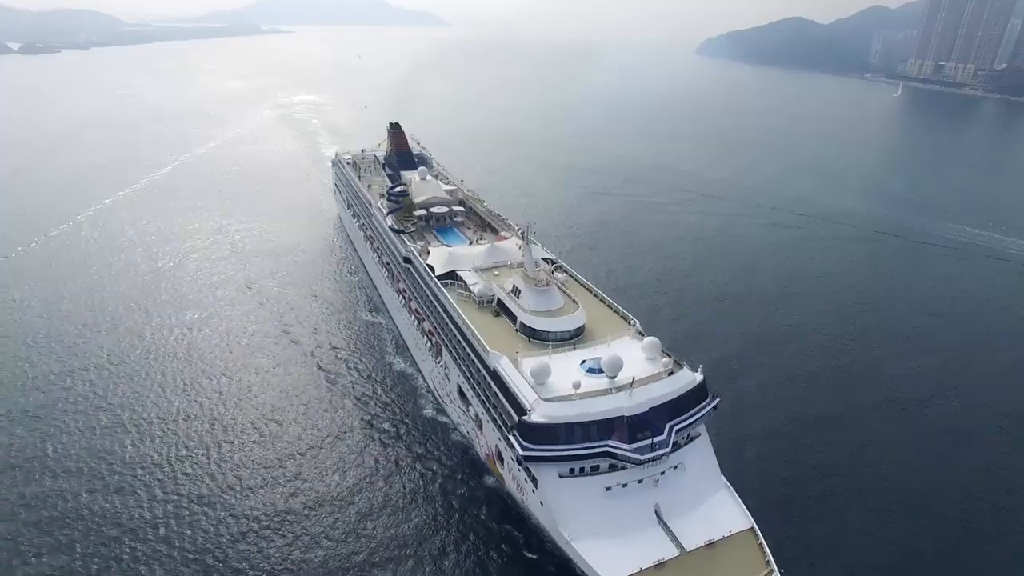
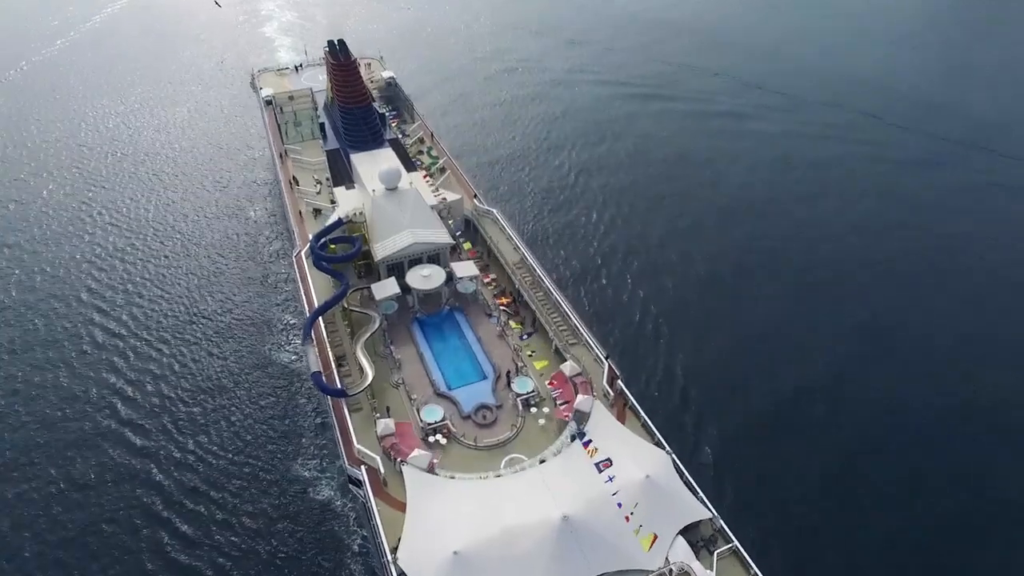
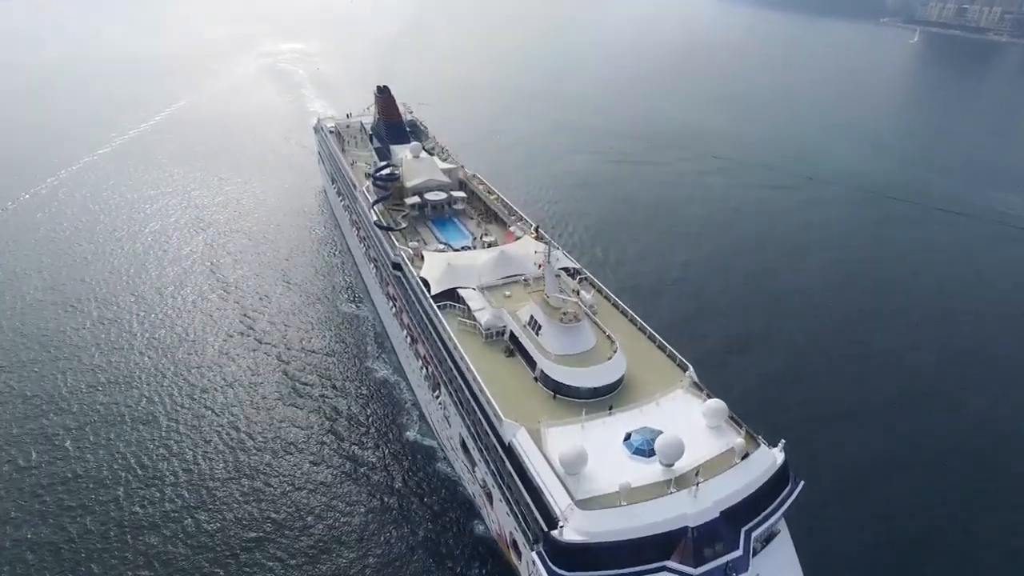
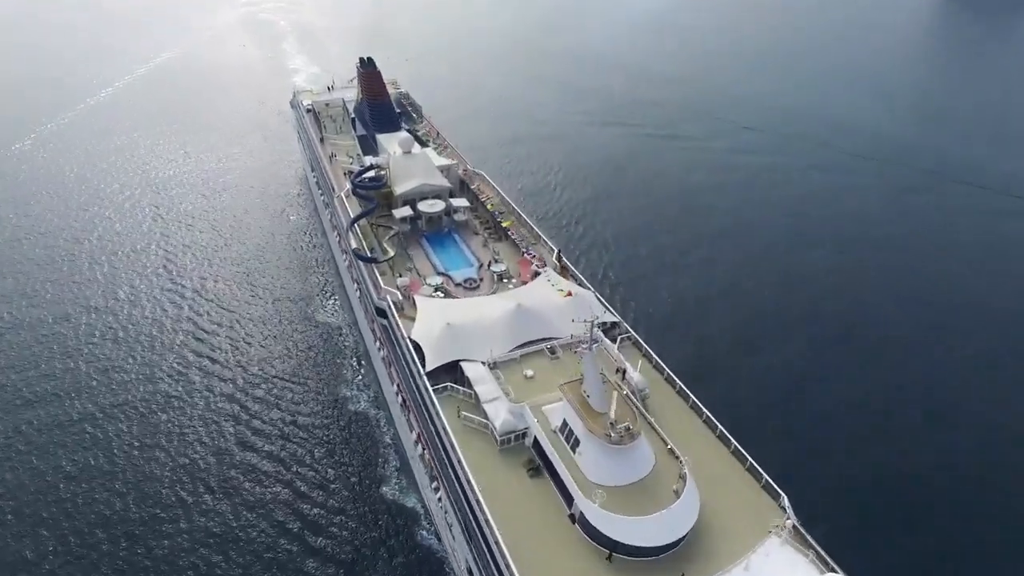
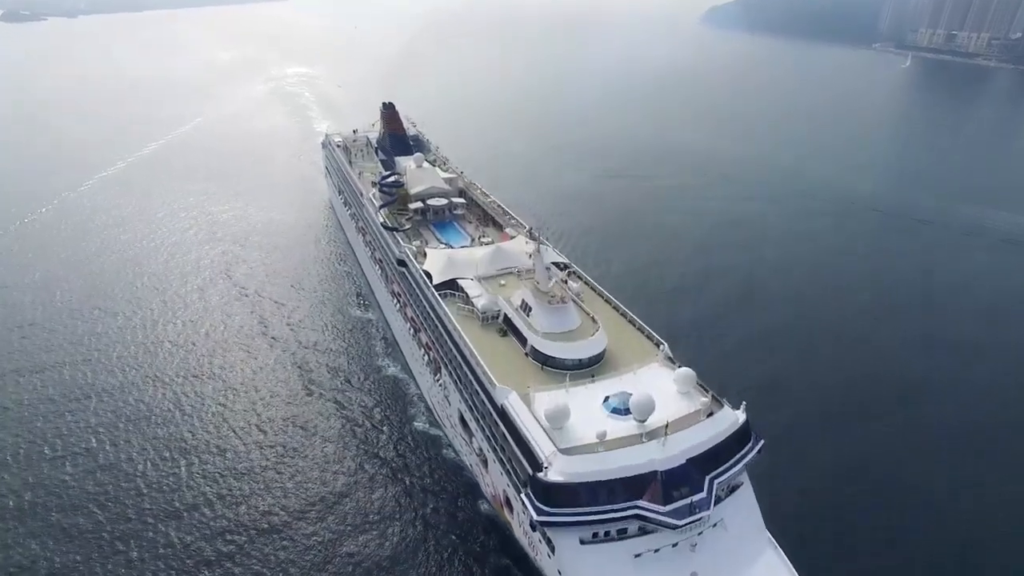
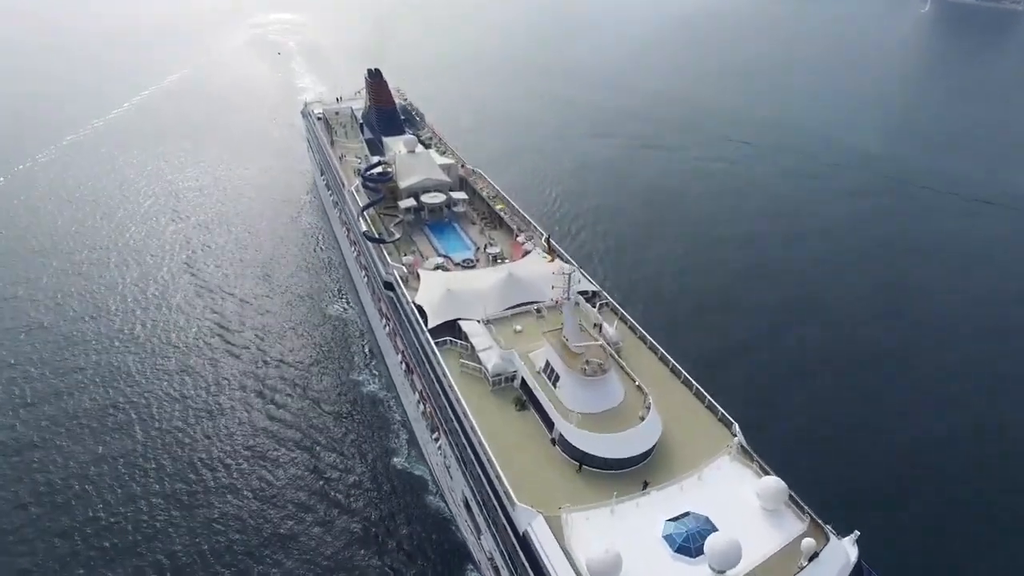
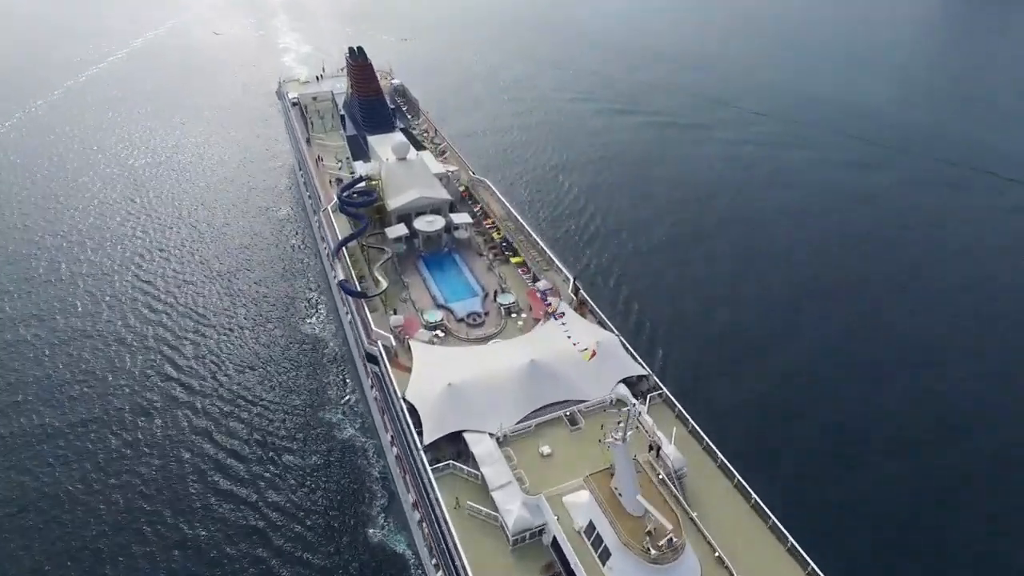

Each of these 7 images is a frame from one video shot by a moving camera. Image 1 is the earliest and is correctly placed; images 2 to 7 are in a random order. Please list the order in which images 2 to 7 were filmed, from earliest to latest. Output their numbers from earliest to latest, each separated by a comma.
5, 3, 6, 4, 7, 2
